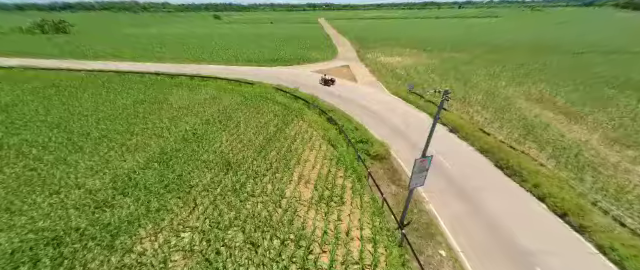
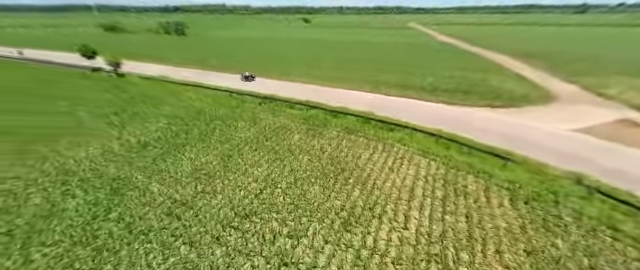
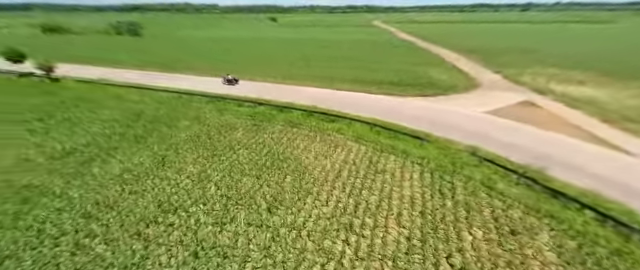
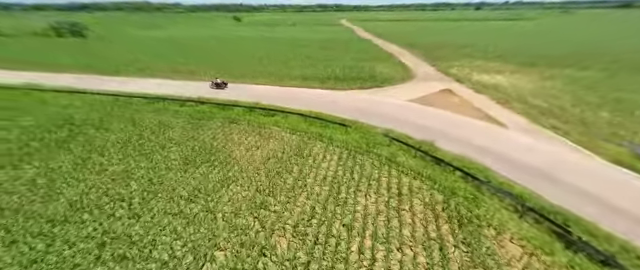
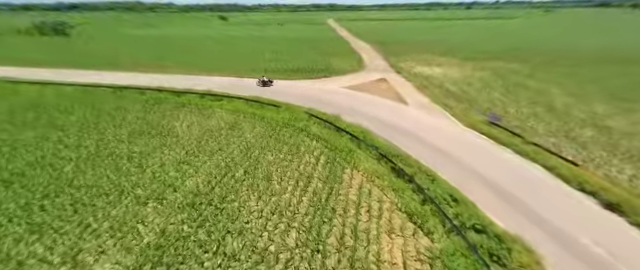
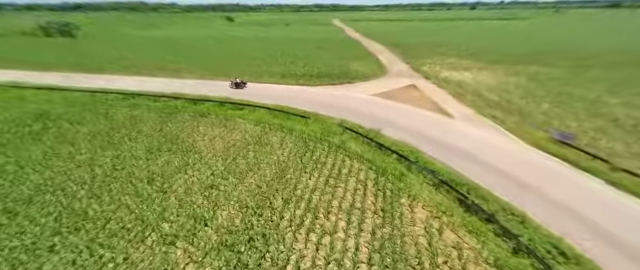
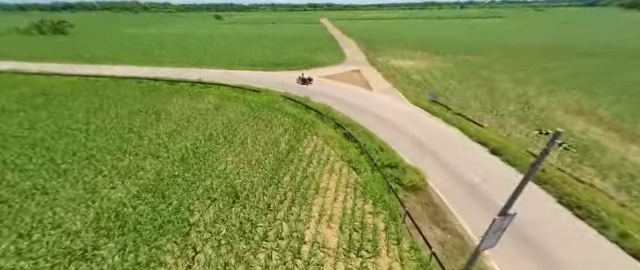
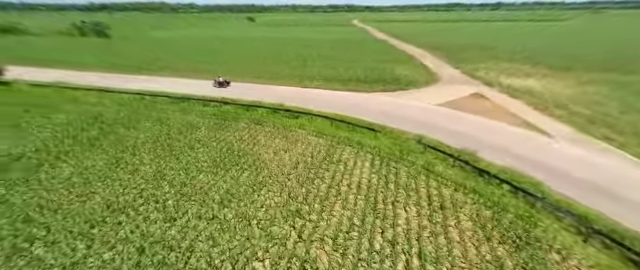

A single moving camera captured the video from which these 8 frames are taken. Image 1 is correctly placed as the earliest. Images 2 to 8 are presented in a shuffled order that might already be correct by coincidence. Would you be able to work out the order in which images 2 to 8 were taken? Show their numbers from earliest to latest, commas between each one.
7, 5, 6, 4, 8, 3, 2
